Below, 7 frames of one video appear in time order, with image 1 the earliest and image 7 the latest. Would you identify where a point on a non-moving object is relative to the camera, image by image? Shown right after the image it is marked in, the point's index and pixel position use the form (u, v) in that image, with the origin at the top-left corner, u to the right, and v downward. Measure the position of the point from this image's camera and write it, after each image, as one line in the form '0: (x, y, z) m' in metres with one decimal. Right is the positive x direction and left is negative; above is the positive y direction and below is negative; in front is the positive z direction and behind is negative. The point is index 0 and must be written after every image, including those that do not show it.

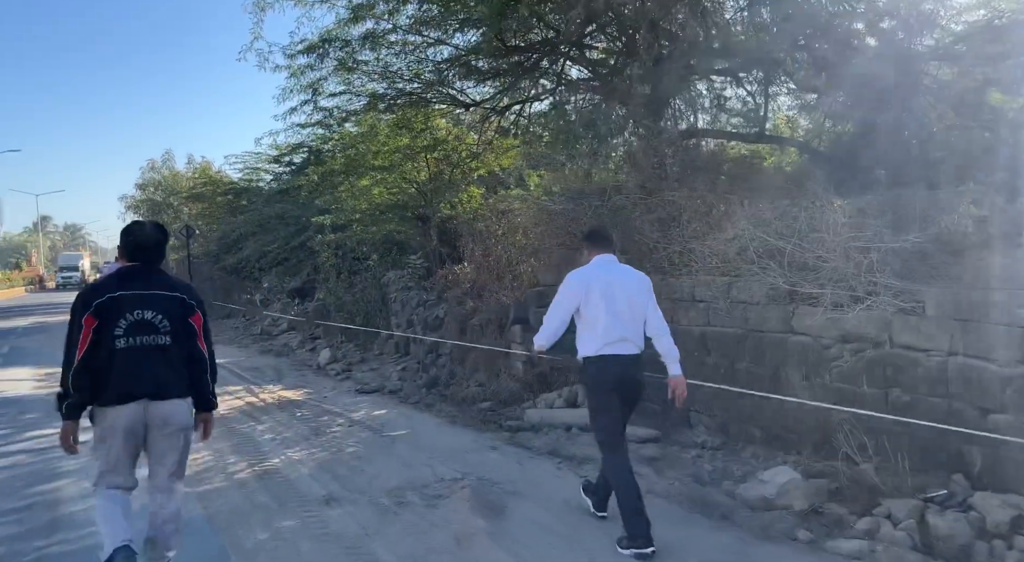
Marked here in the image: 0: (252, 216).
0: (-6.5, +1.6, +17.3) m
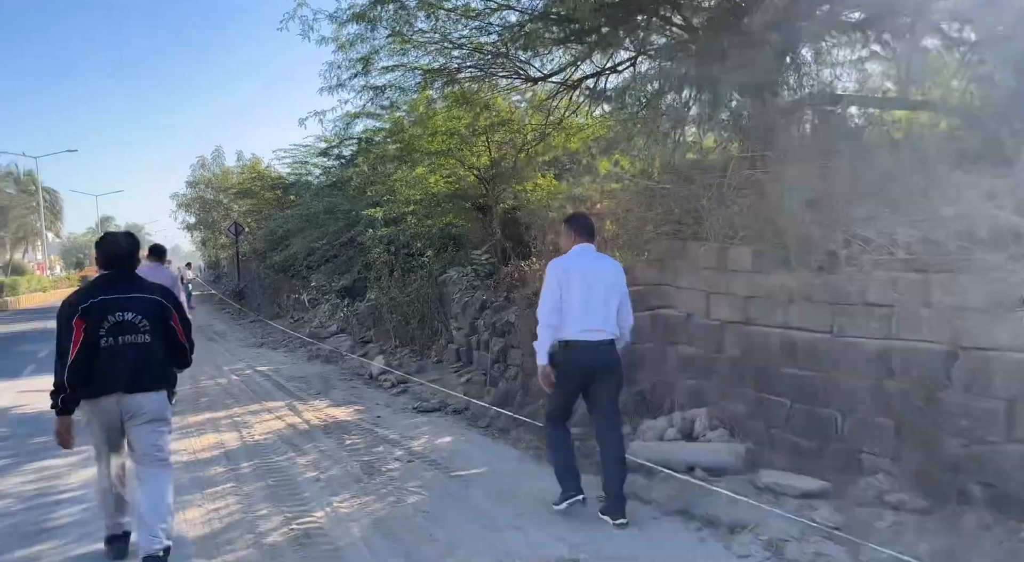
0: (-5.0, +1.6, +16.3) m
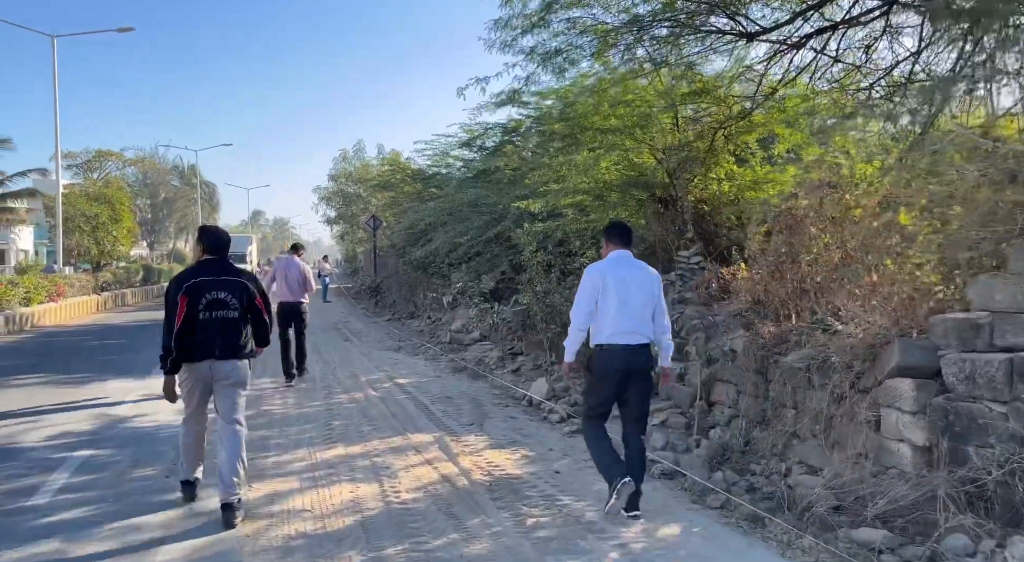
0: (-1.6, +1.7, +15.1) m
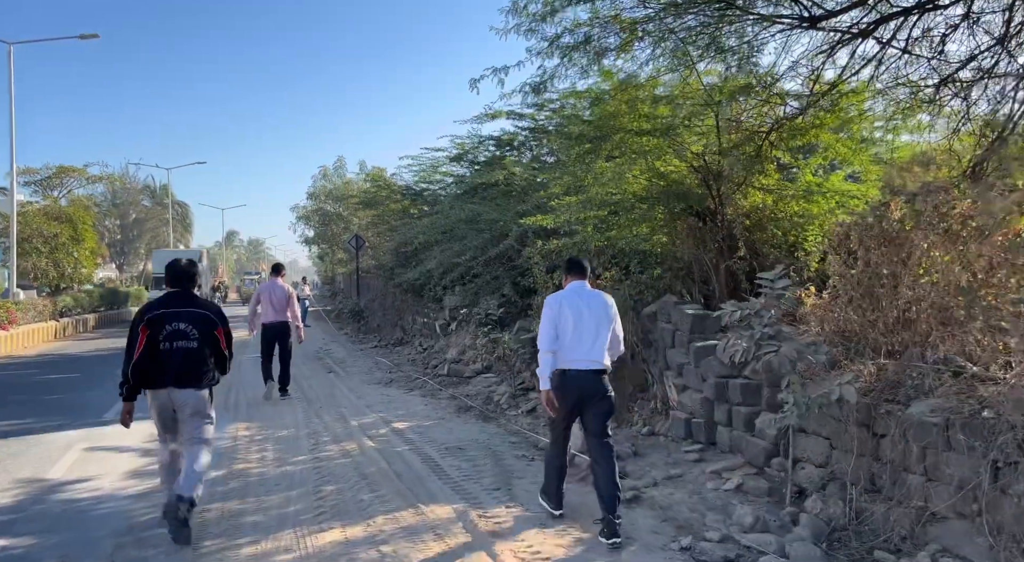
0: (-1.6, +1.2, +13.9) m
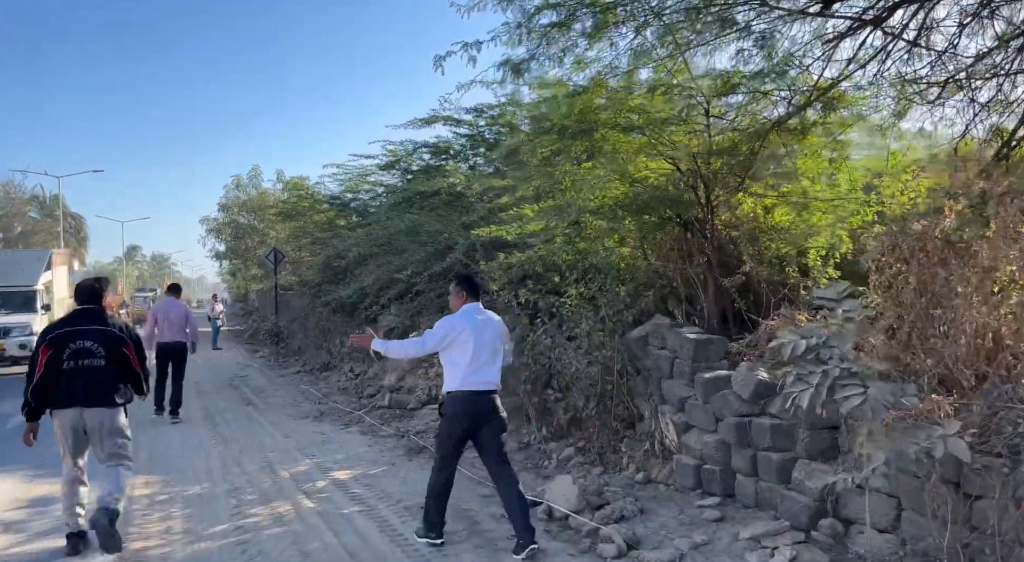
0: (-2.7, +0.9, +12.6) m
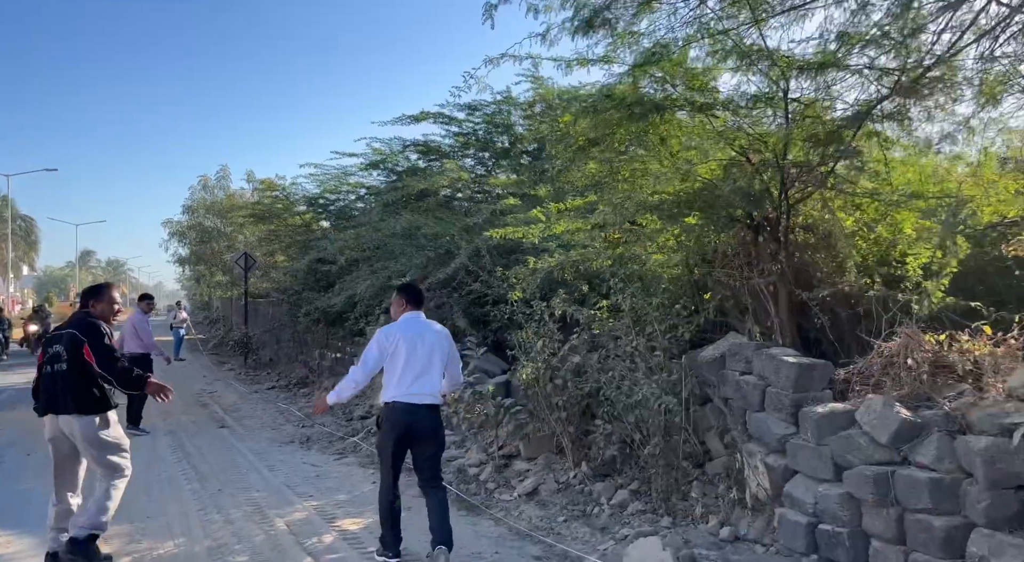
0: (-2.6, +0.7, +11.4) m
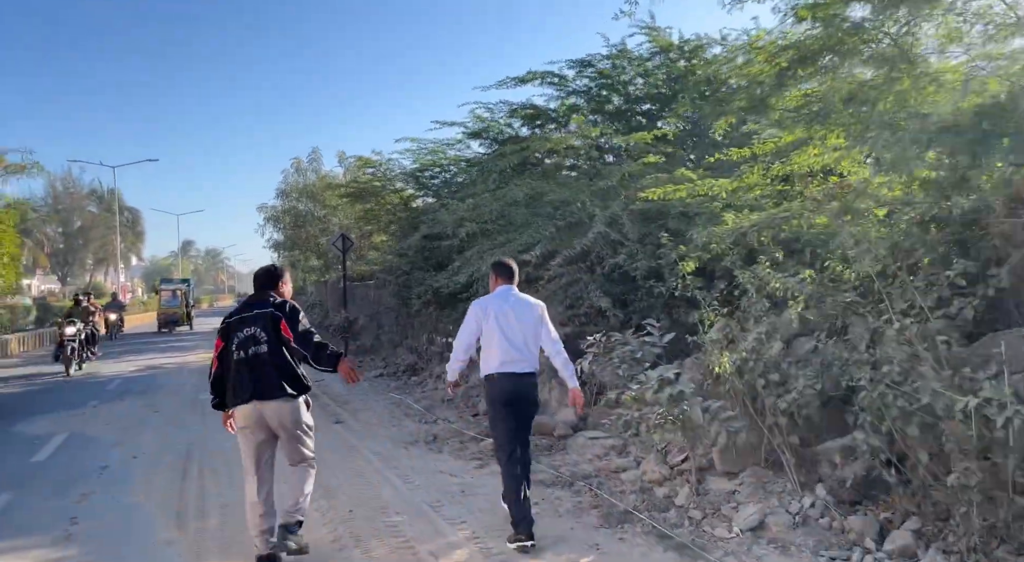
0: (-0.6, +1.1, +10.1) m
